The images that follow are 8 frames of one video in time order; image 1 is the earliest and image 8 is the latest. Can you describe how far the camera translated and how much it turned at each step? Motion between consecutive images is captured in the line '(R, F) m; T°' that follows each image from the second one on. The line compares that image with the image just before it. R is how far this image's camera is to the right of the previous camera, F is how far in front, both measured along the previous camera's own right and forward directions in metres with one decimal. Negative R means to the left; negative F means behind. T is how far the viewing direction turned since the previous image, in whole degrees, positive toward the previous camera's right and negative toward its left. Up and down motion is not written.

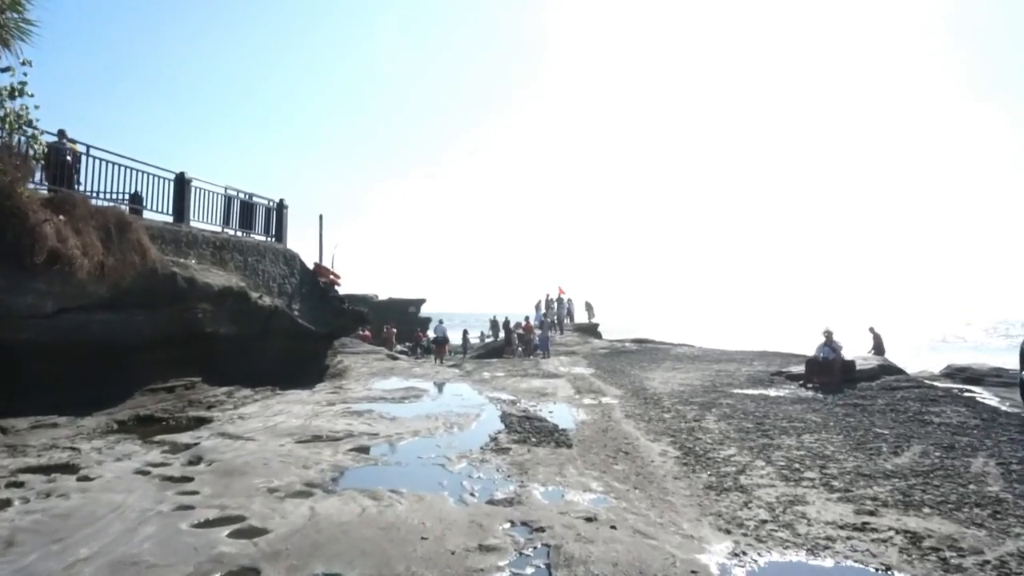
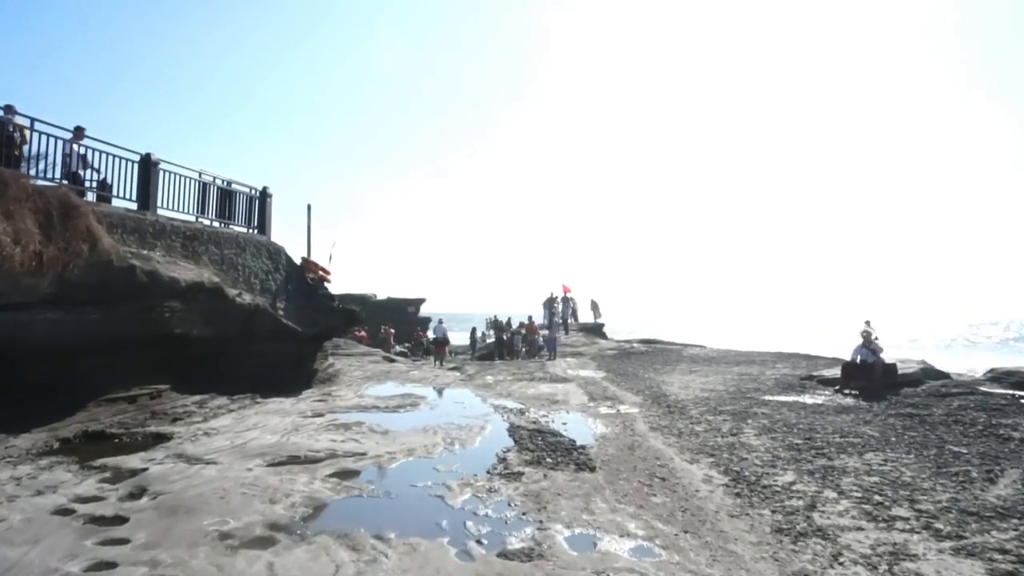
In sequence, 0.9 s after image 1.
(-0.2, +1.7) m; 0°
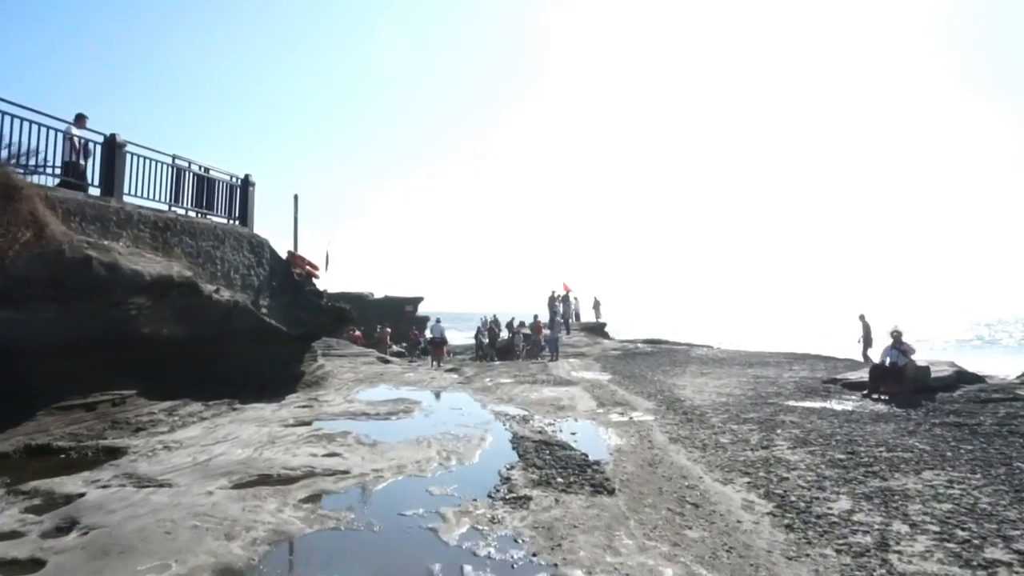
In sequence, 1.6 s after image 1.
(-0.1, +1.3) m; 0°
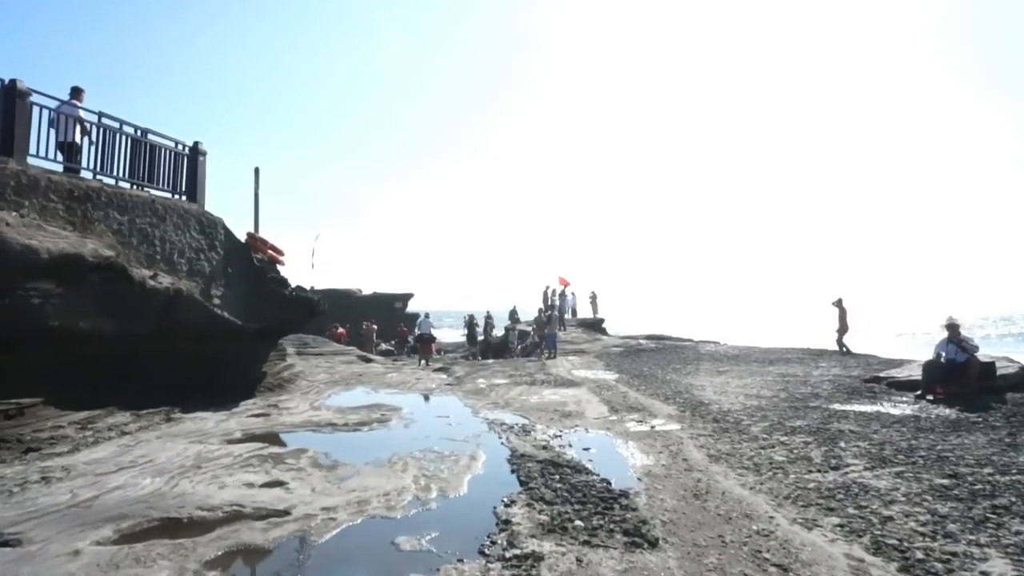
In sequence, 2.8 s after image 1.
(-0.1, +2.3) m; +1°
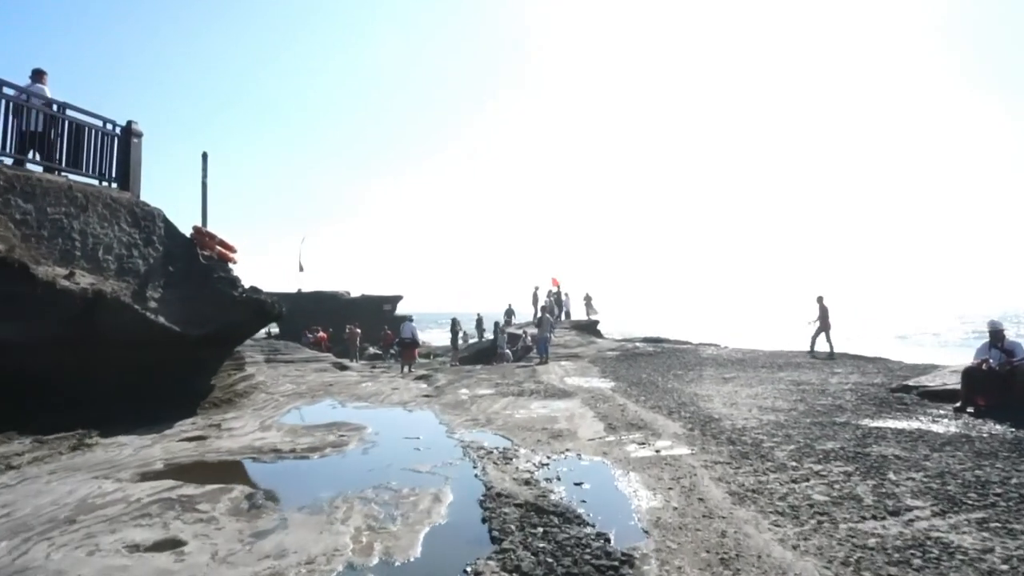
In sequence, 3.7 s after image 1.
(+0.2, +1.7) m; 0°
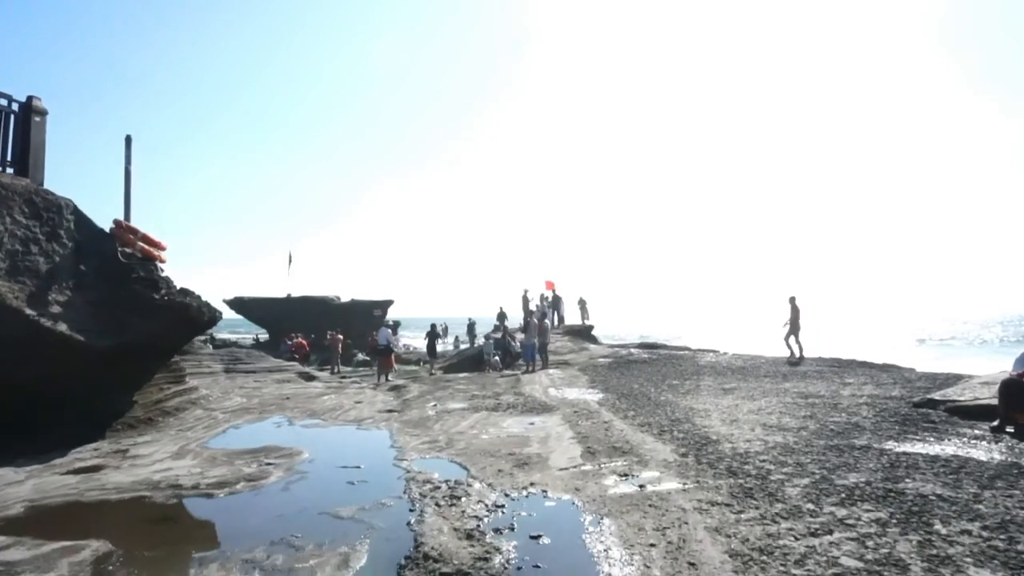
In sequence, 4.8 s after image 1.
(+0.5, +1.7) m; 0°
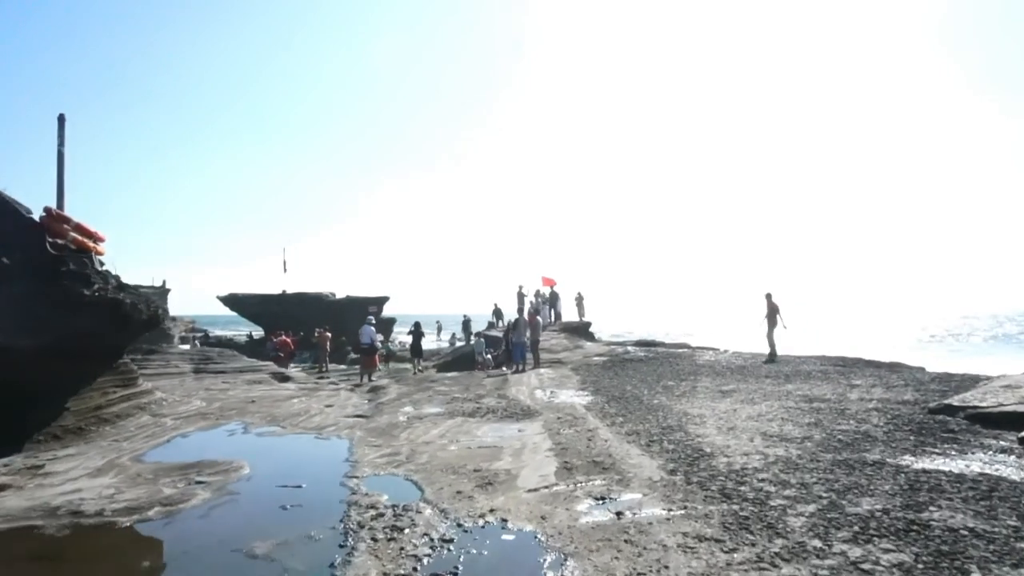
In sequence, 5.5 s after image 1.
(+0.4, +1.1) m; 0°
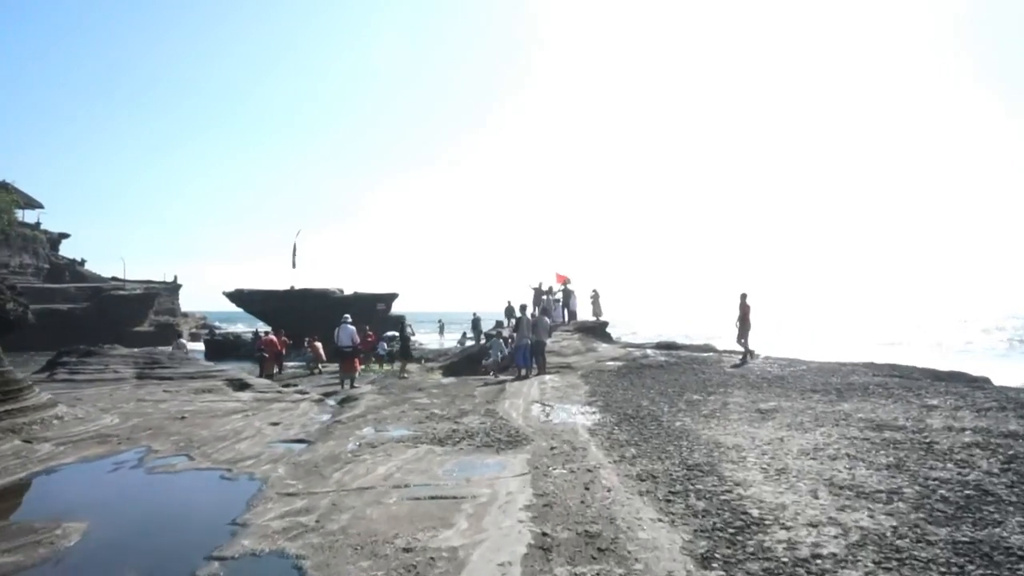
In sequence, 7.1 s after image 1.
(+0.6, +2.8) m; -2°
